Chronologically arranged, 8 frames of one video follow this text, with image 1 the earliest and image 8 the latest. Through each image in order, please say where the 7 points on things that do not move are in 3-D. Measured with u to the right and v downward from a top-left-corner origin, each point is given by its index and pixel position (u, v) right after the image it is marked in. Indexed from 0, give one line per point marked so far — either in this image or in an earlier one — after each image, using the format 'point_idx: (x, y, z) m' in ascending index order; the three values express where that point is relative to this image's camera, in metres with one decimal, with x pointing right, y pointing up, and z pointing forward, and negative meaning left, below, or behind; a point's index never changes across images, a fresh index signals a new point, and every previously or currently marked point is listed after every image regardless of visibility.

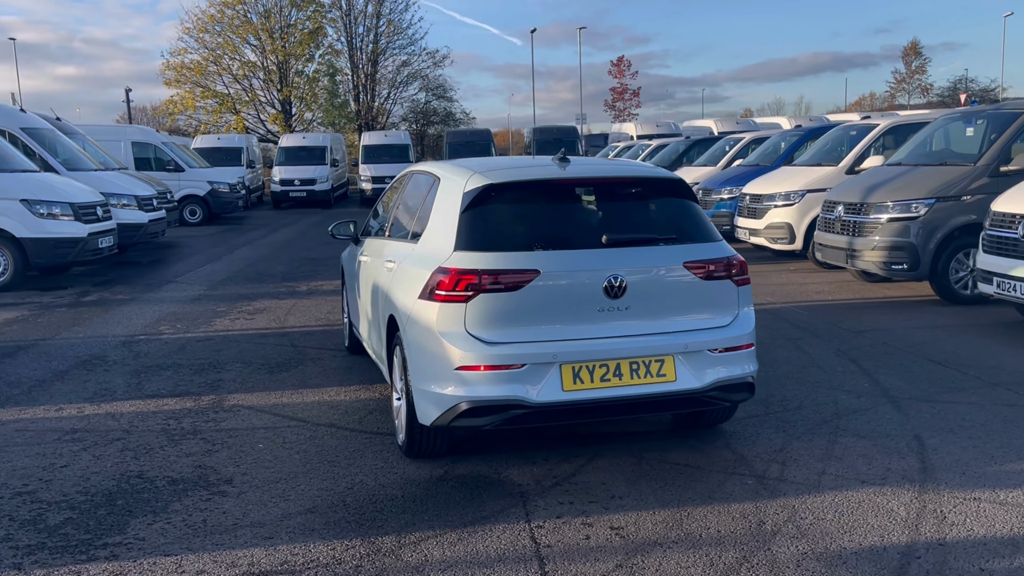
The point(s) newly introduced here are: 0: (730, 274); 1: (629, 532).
0: (+1.1, +0.1, +4.6) m
1: (+0.5, -1.1, +3.8) m
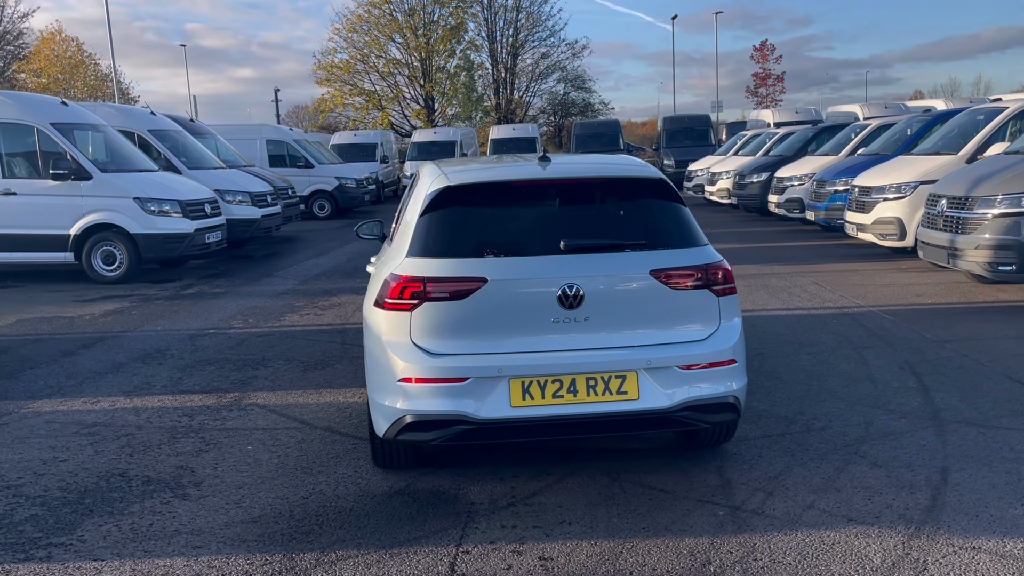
0: (+0.9, 0.0, +4.2) m
1: (+0.2, -1.1, +3.5) m
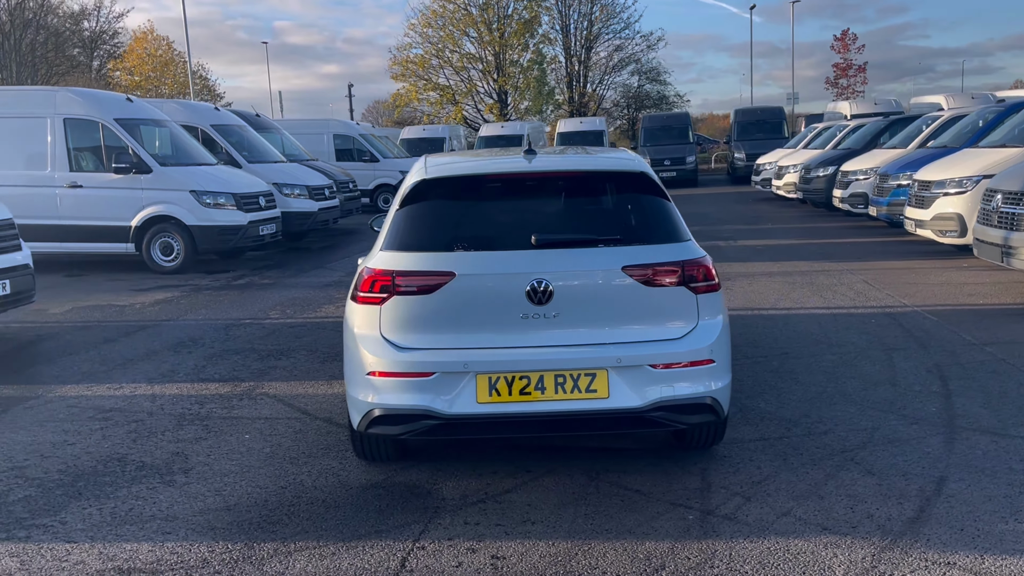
0: (+0.8, 0.0, +4.0) m
1: (0.0, -1.1, +3.5) m
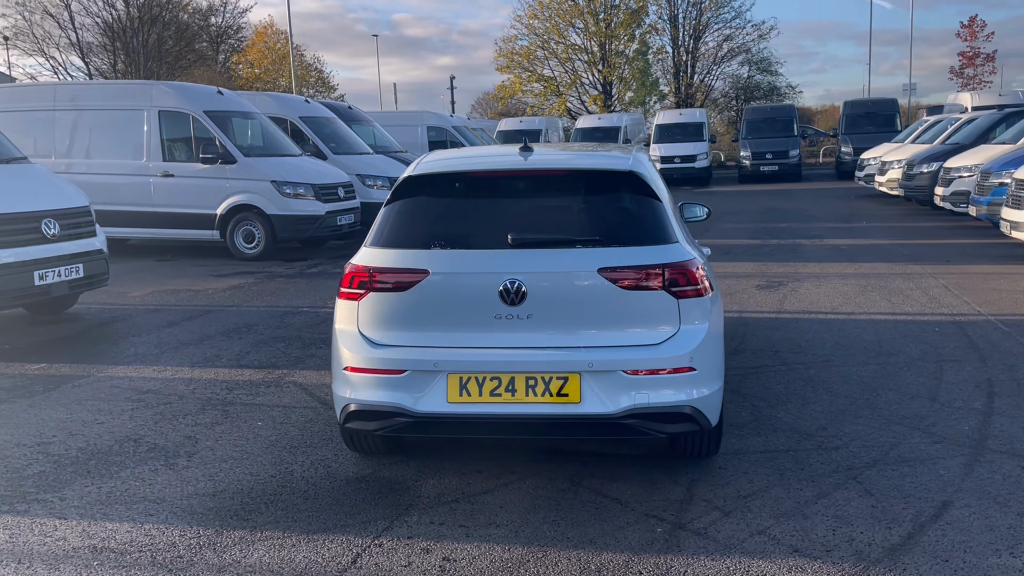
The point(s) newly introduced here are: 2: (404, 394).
0: (+0.7, 0.0, +3.9) m
1: (-0.2, -1.1, +3.4) m
2: (-0.5, -0.5, +3.9) m
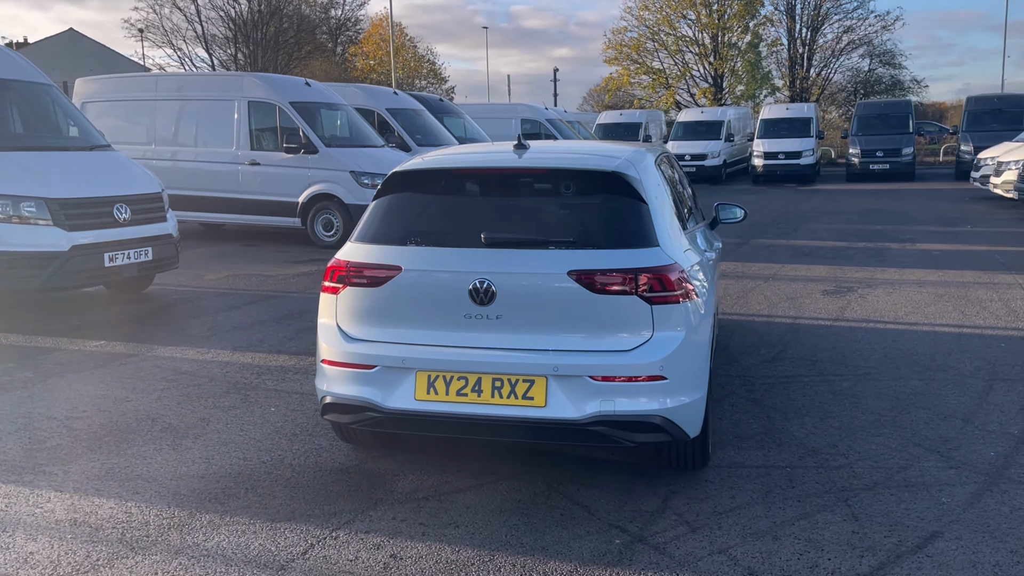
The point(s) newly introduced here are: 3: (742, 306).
0: (+0.5, 0.0, +3.8) m
1: (-0.5, -1.1, +3.4) m
2: (-0.6, -0.5, +3.9) m
3: (+2.5, -0.2, +9.3) m
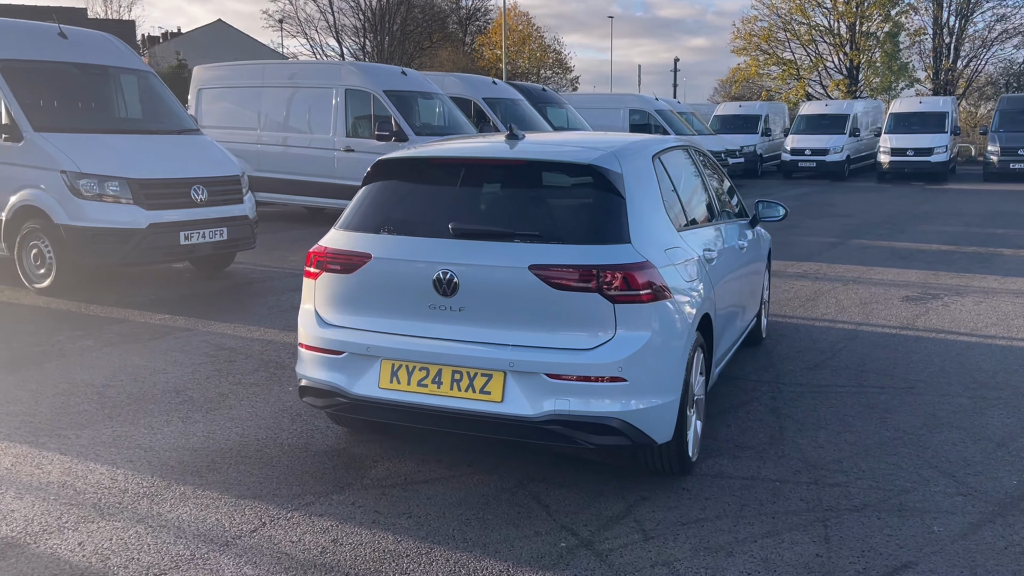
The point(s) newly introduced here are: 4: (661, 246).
0: (+0.4, 0.0, +3.7) m
1: (-0.7, -1.1, +3.5) m
2: (-0.8, -0.4, +4.0) m
3: (+3.1, -0.2, +8.8) m
4: (+0.7, +0.2, +4.0) m
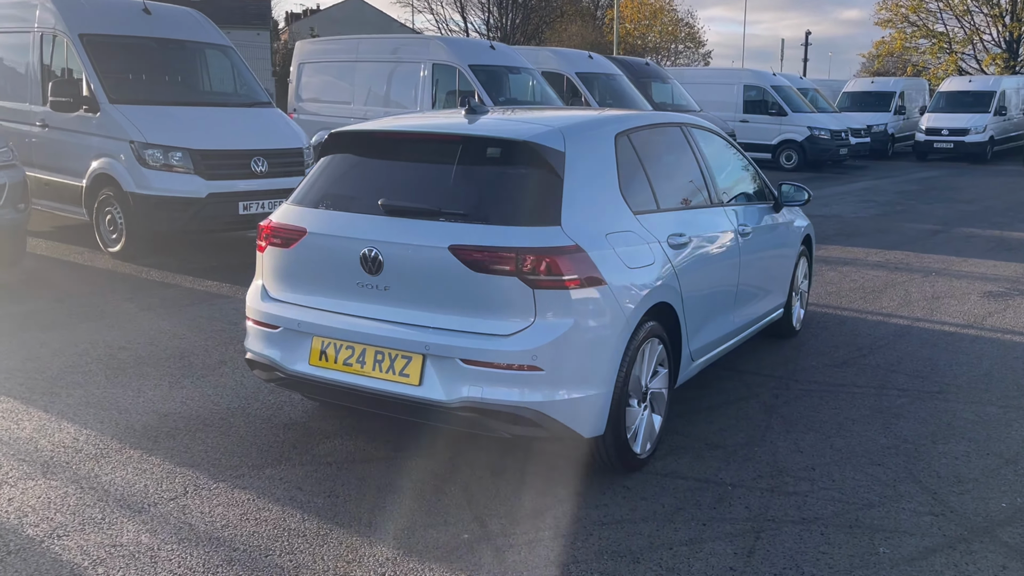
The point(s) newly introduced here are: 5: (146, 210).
0: (0.0, +0.1, +3.5) m
1: (-1.1, -1.0, +3.5) m
2: (-1.1, -0.3, +4.0) m
3: (+3.4, -0.1, +8.2) m
4: (+0.4, +0.2, +3.8) m
5: (-4.0, +0.9, +9.4) m
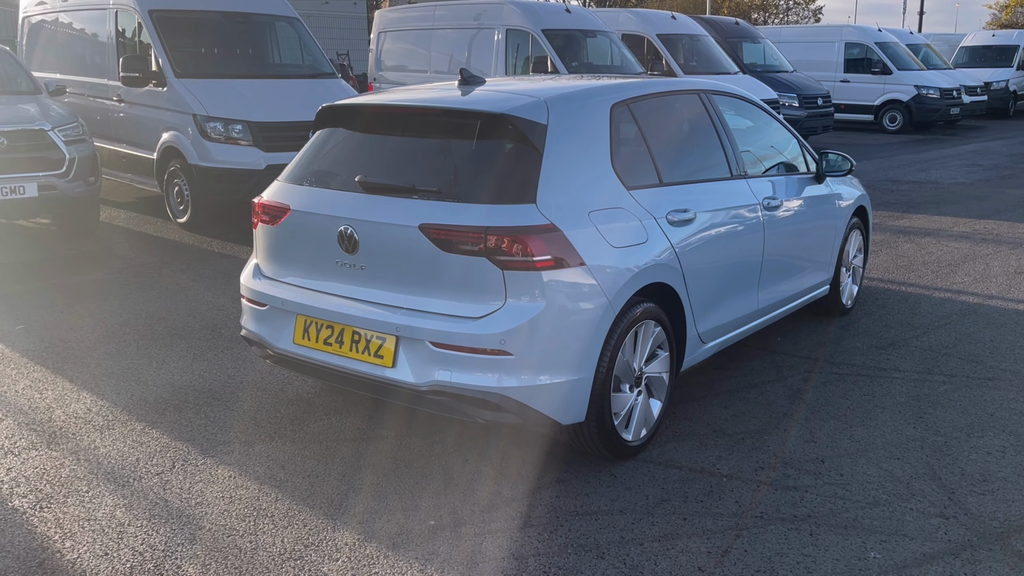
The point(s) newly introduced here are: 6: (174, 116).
0: (-0.1, +0.1, +3.3) m
1: (-1.2, -0.9, +3.5) m
2: (-1.1, -0.2, +4.0) m
3: (+3.8, +0.1, +7.7) m
4: (+0.3, +0.3, +3.6) m
5: (-3.4, +1.2, +9.6) m
6: (-4.0, +2.0, +10.1) m
